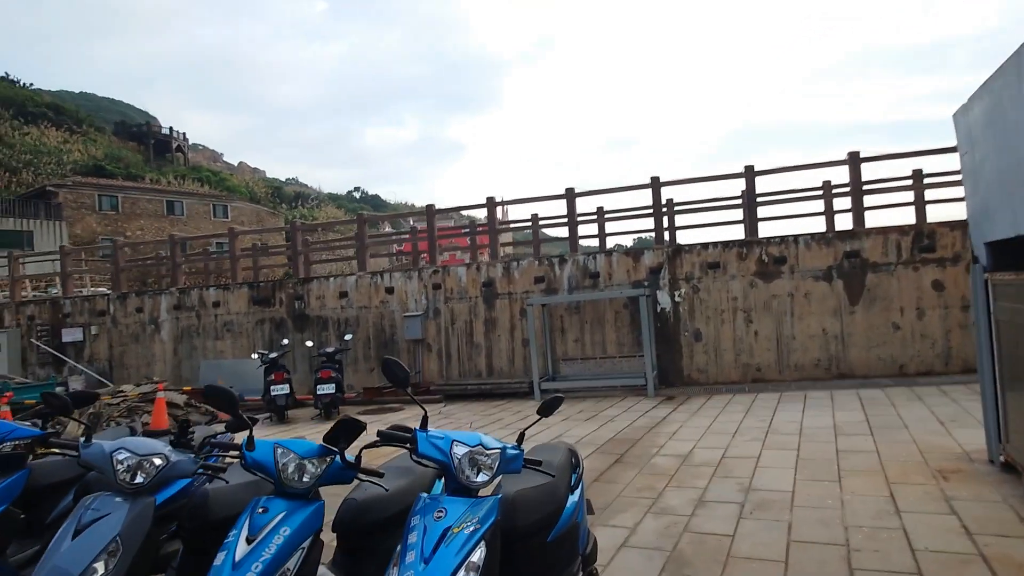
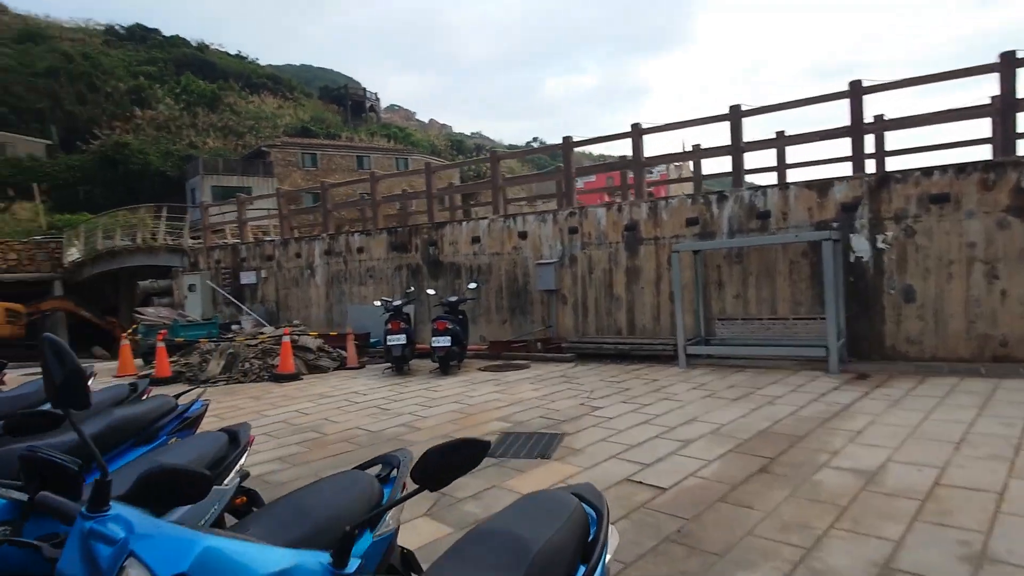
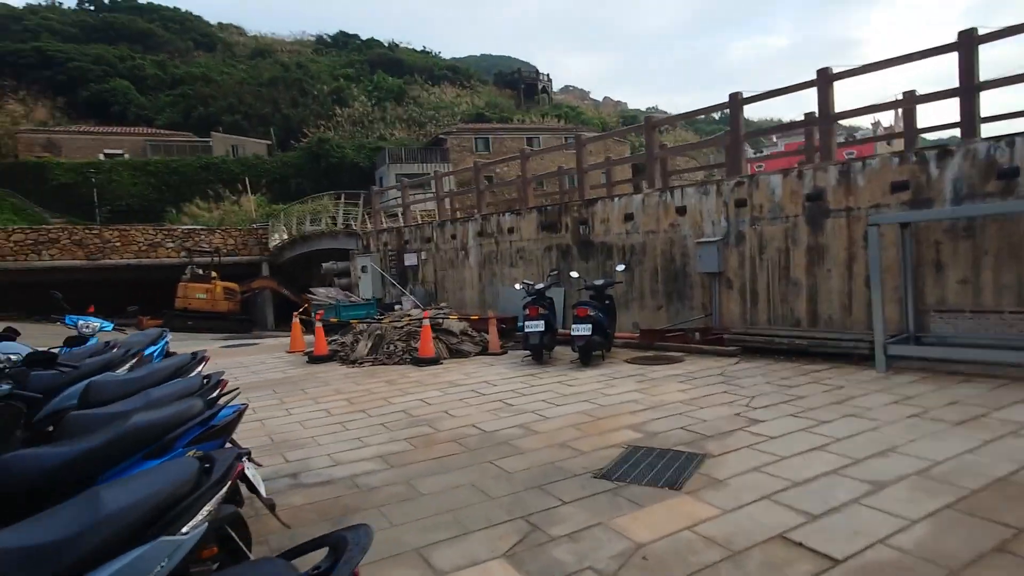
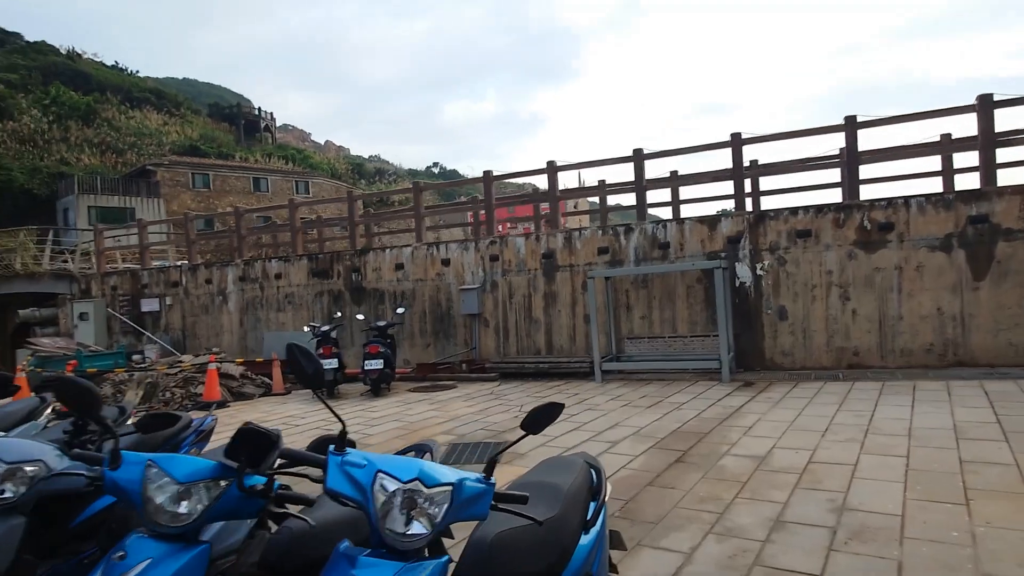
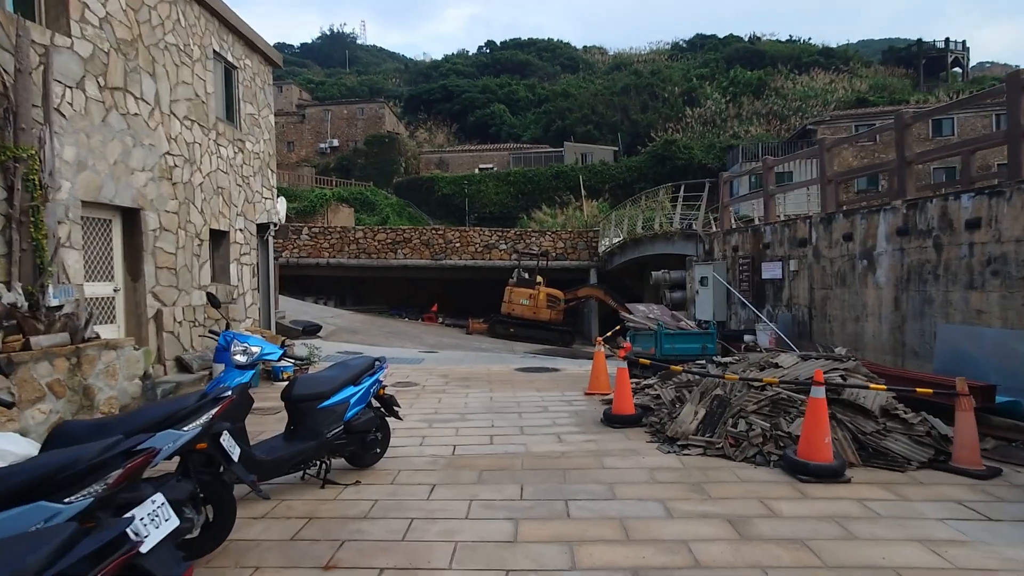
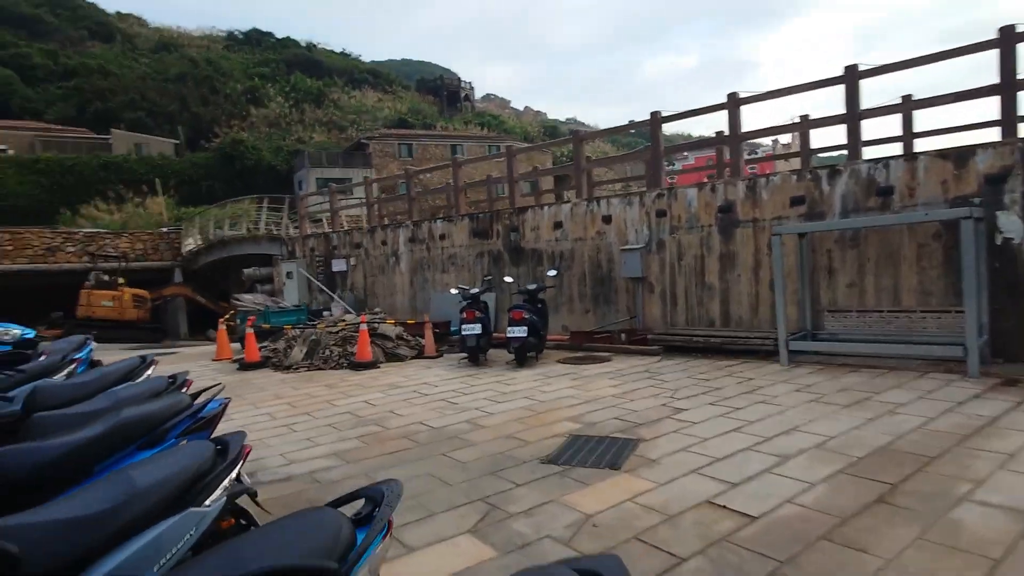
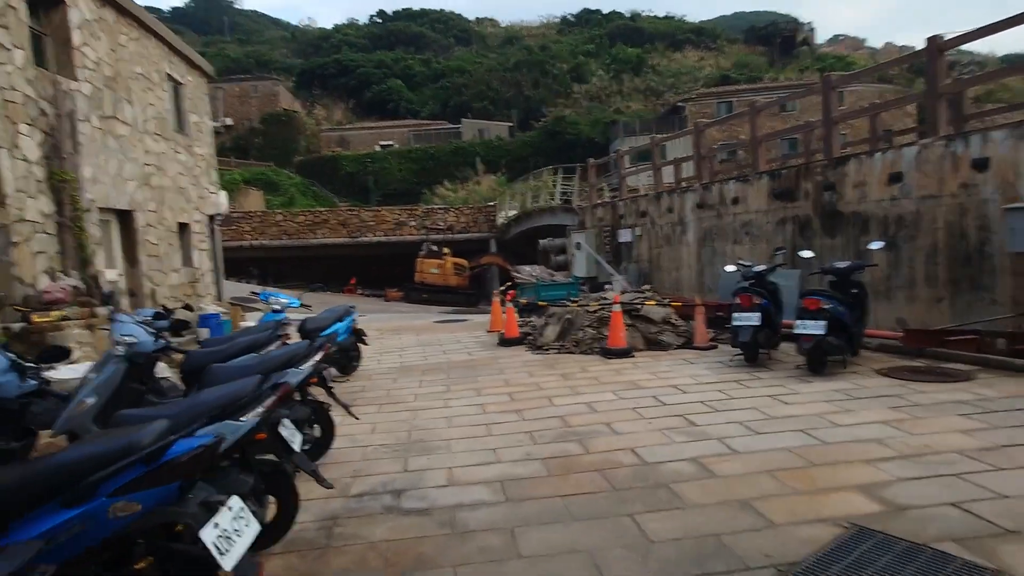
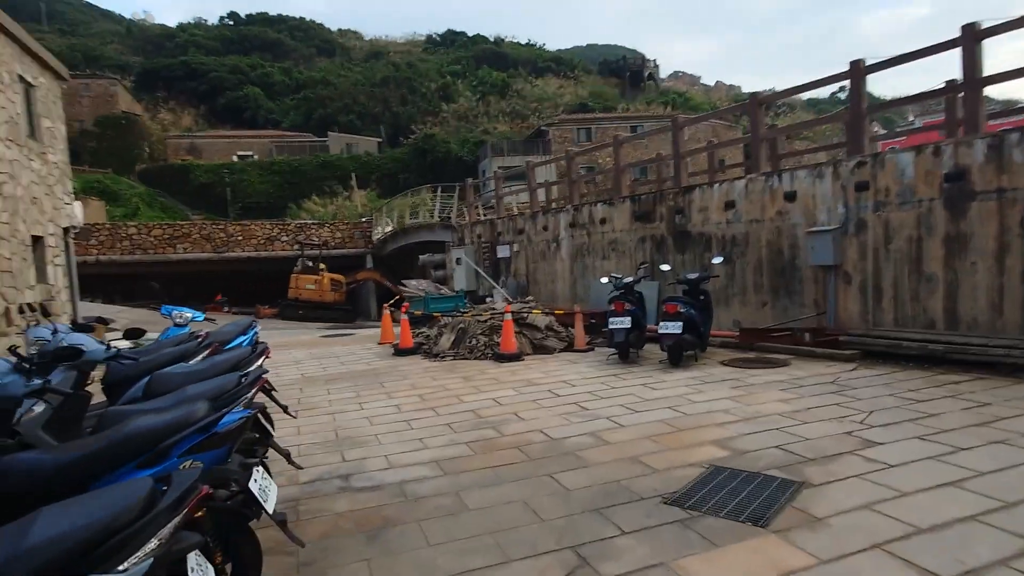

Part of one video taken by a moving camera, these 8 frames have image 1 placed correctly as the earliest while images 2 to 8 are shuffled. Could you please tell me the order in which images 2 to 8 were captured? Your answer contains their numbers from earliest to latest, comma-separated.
4, 2, 6, 3, 8, 7, 5
